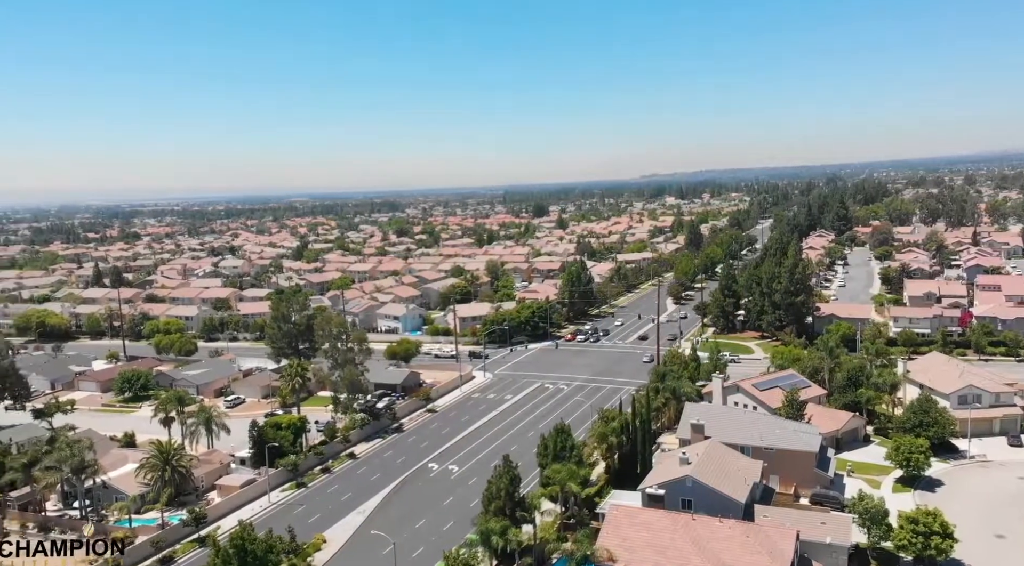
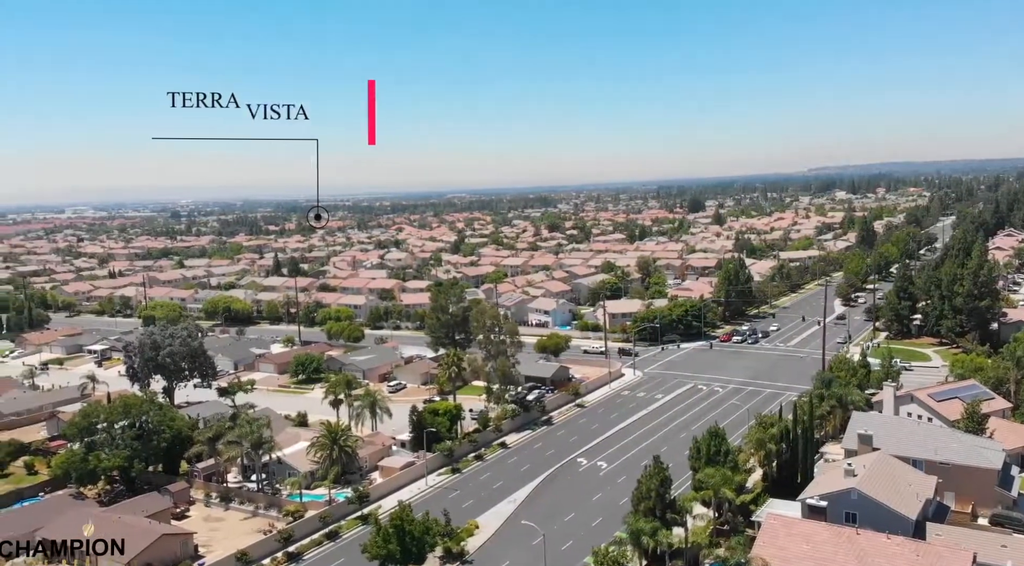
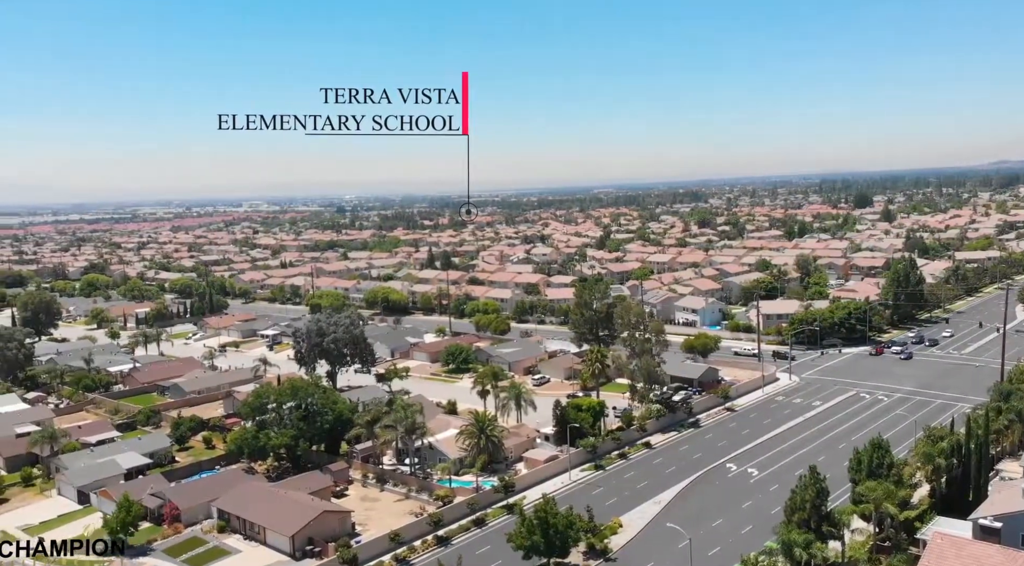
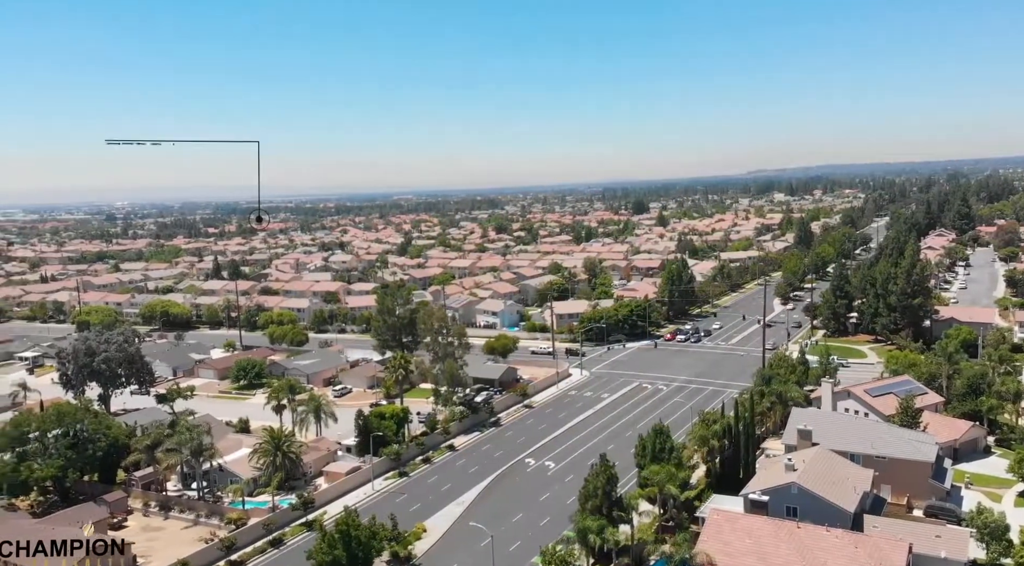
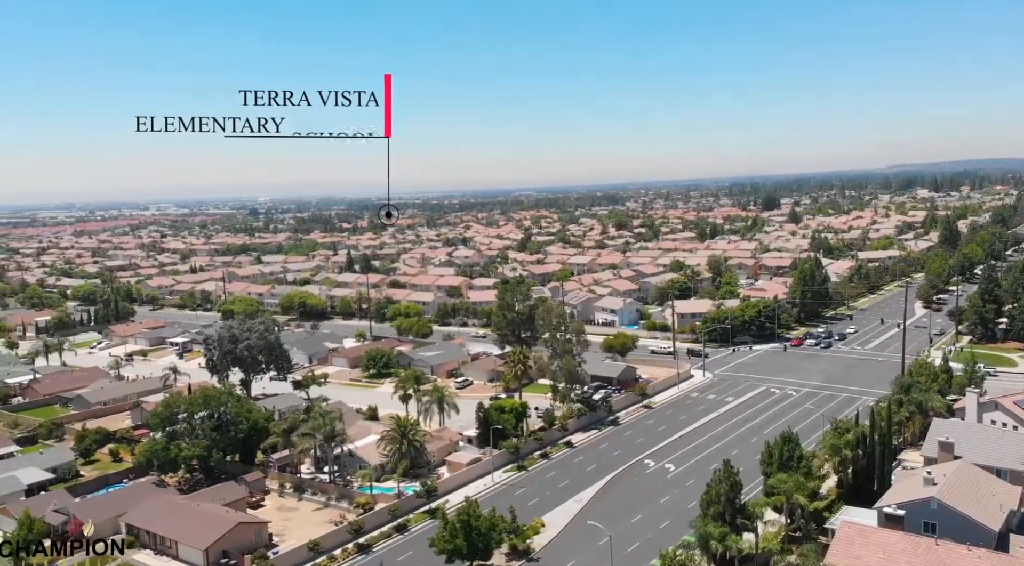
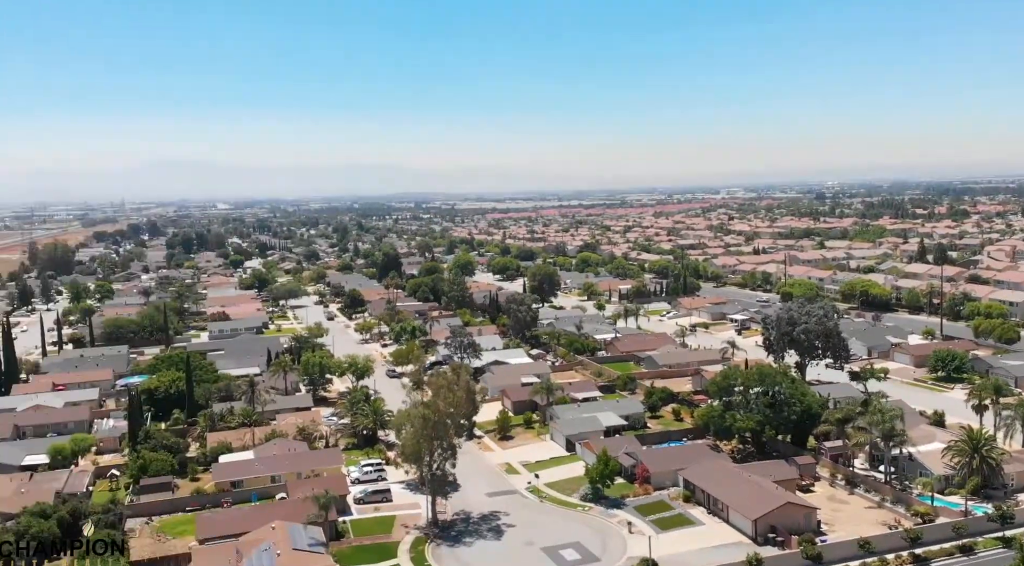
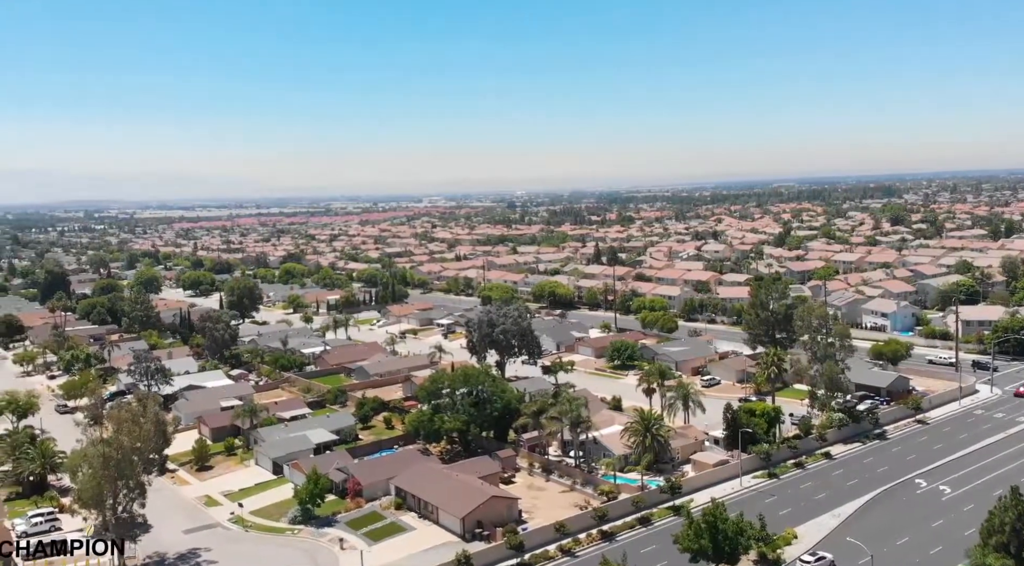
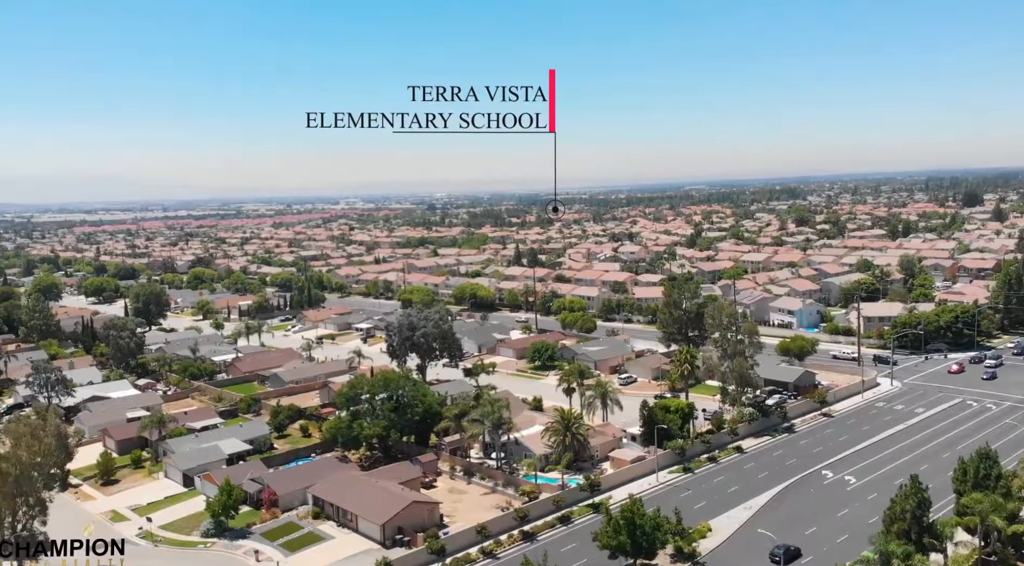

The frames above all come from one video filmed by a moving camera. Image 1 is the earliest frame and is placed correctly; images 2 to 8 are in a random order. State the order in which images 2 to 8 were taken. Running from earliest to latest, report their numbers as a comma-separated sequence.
4, 2, 5, 3, 8, 7, 6
